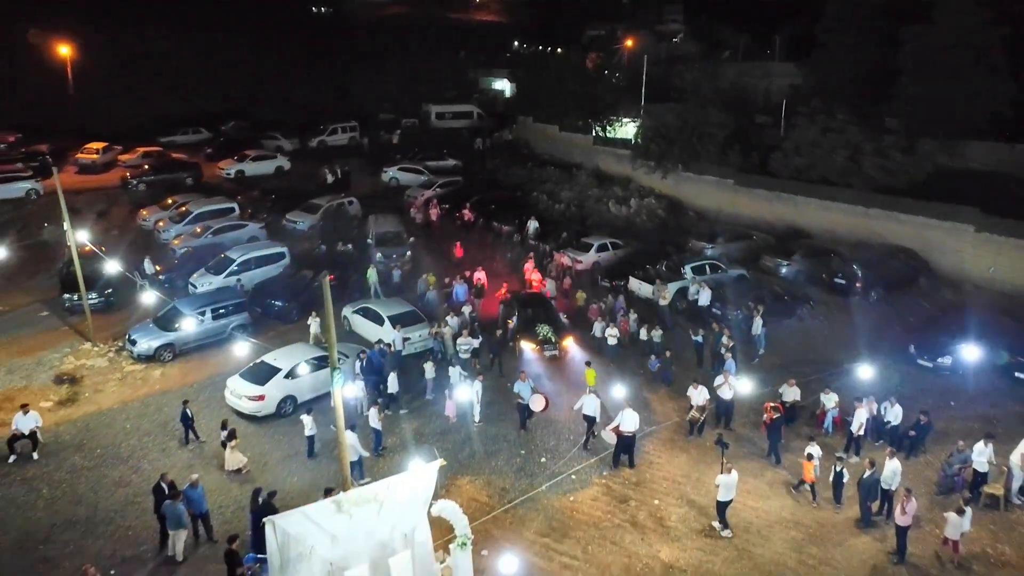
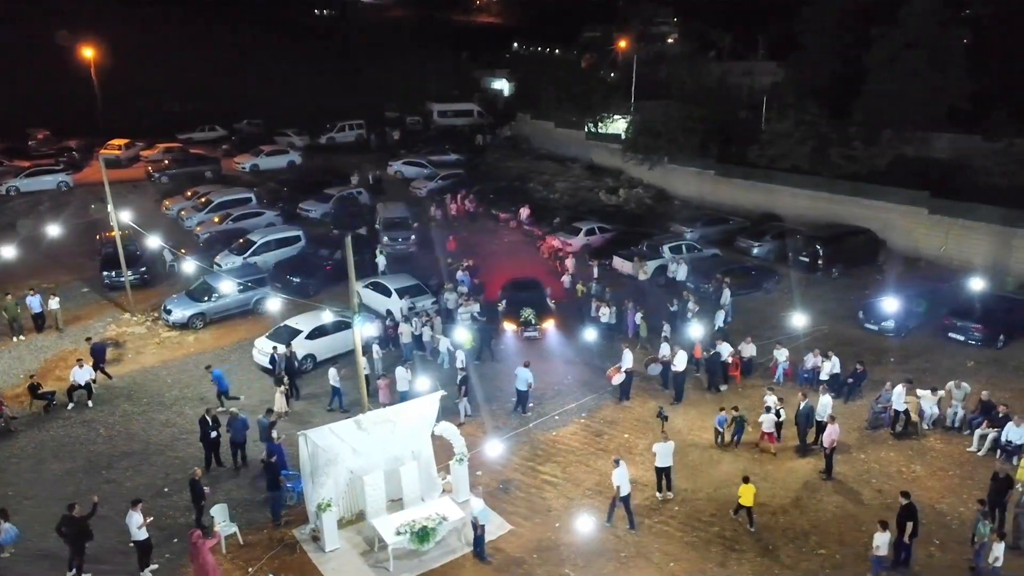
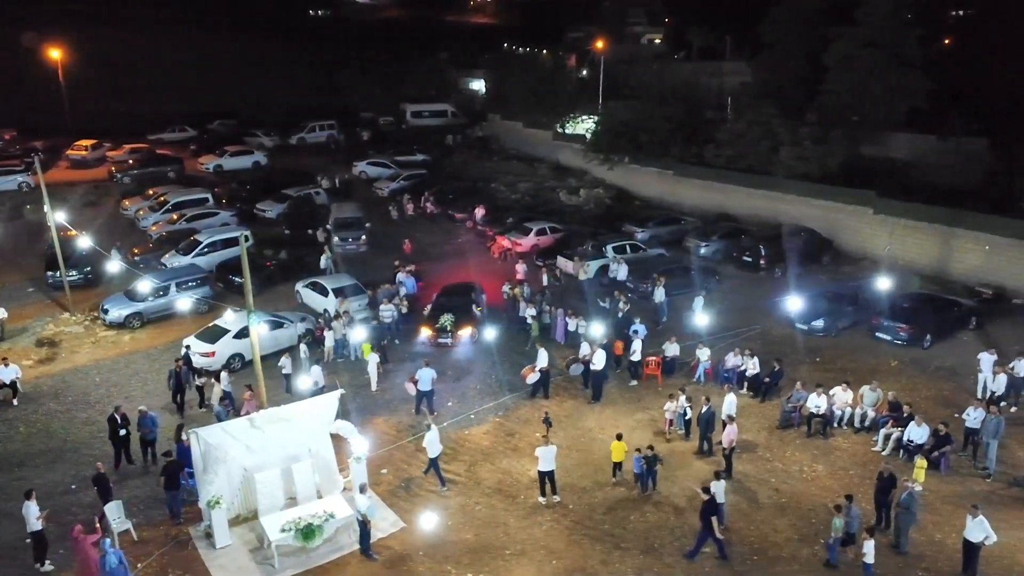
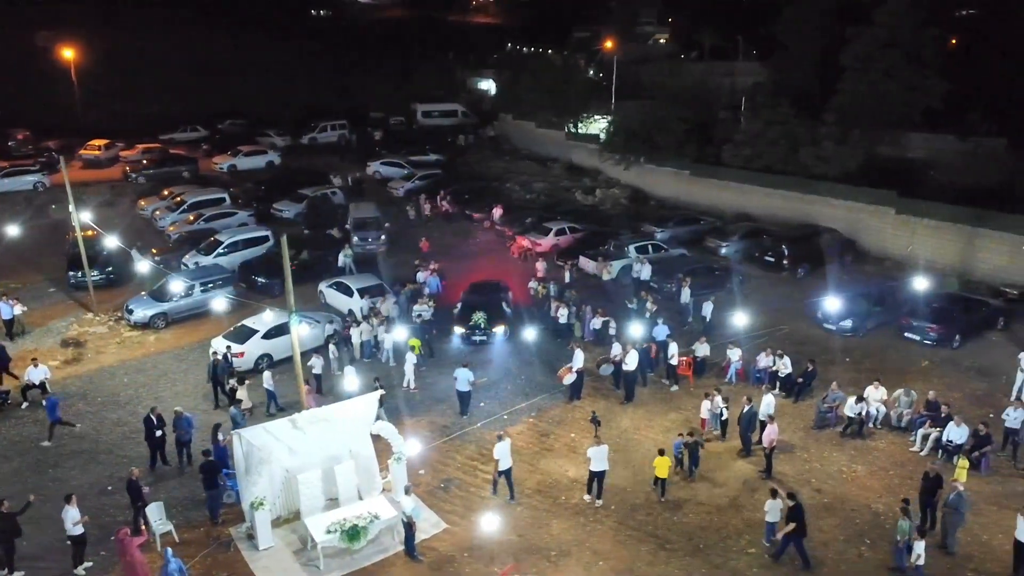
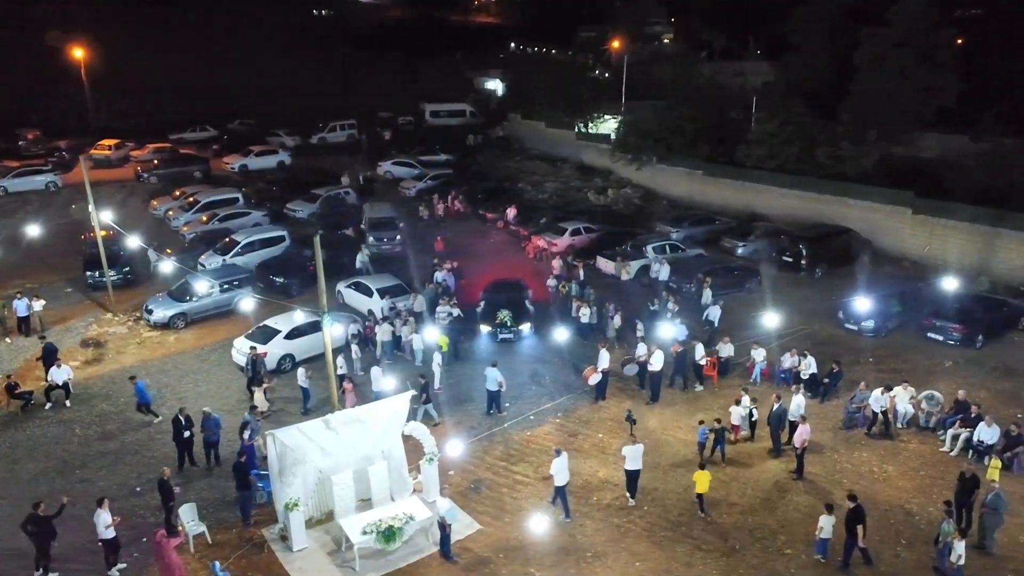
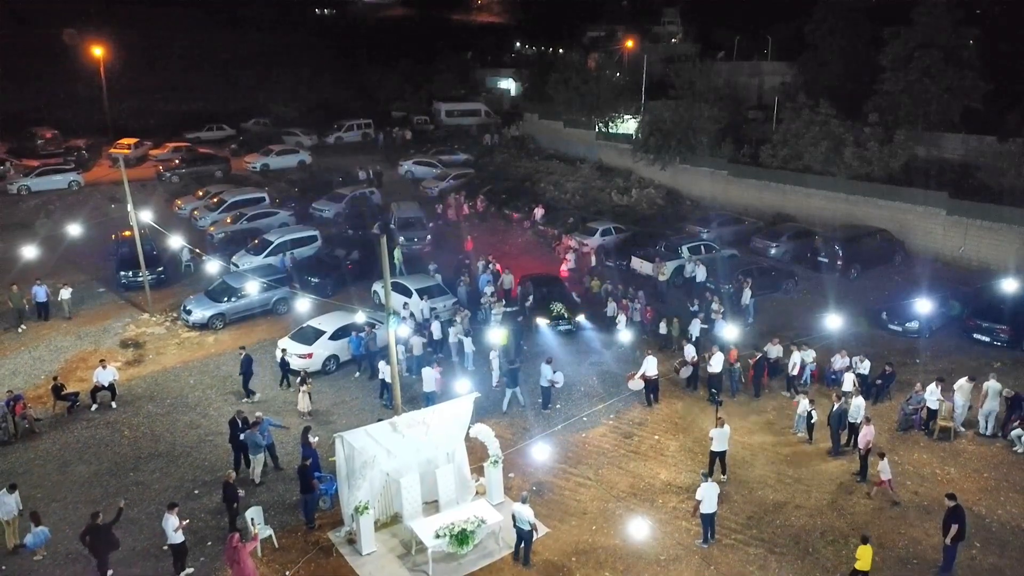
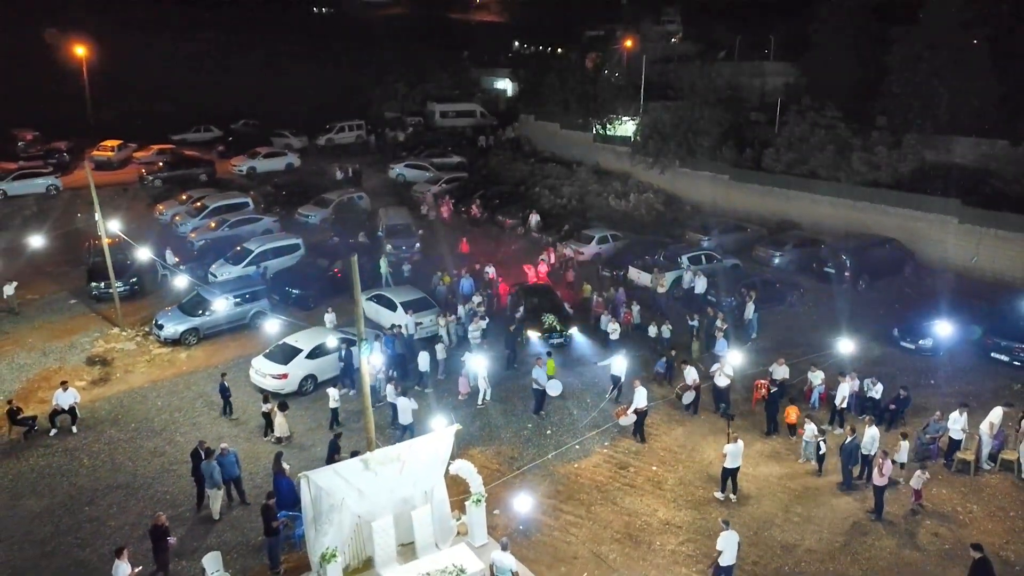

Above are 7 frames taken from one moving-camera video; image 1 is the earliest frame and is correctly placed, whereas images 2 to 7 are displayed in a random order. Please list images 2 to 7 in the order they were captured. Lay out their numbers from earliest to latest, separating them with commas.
7, 6, 2, 5, 4, 3
